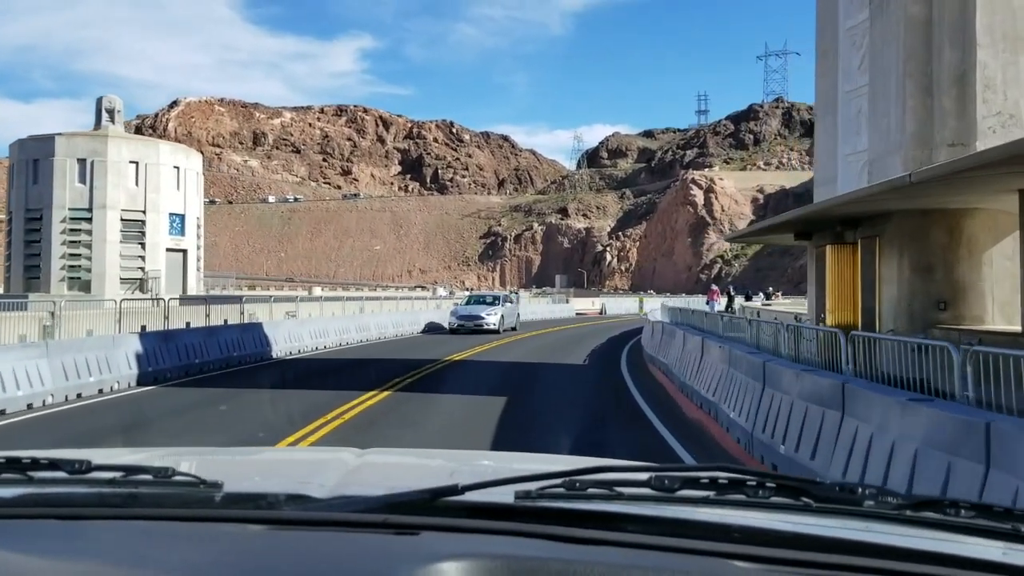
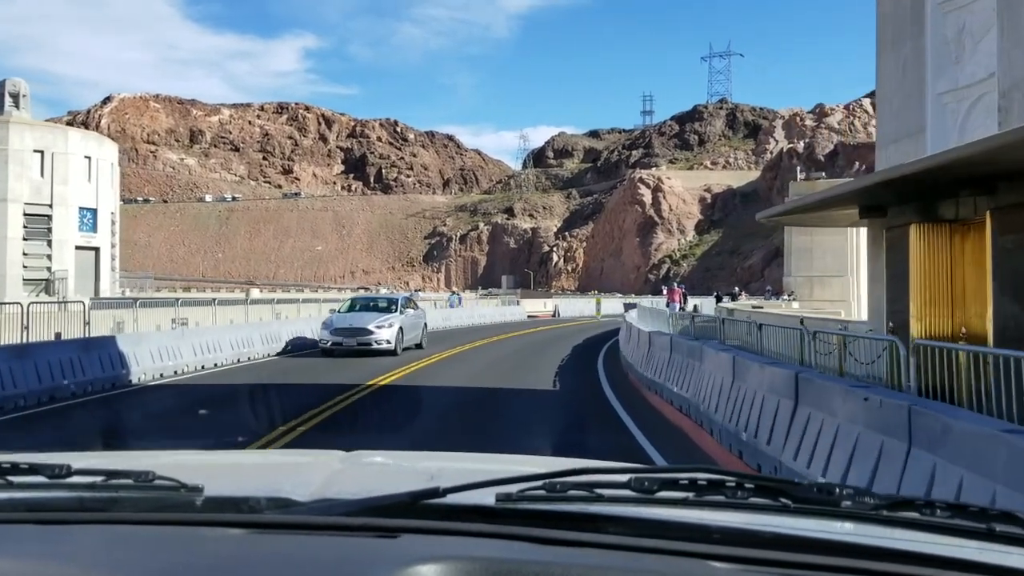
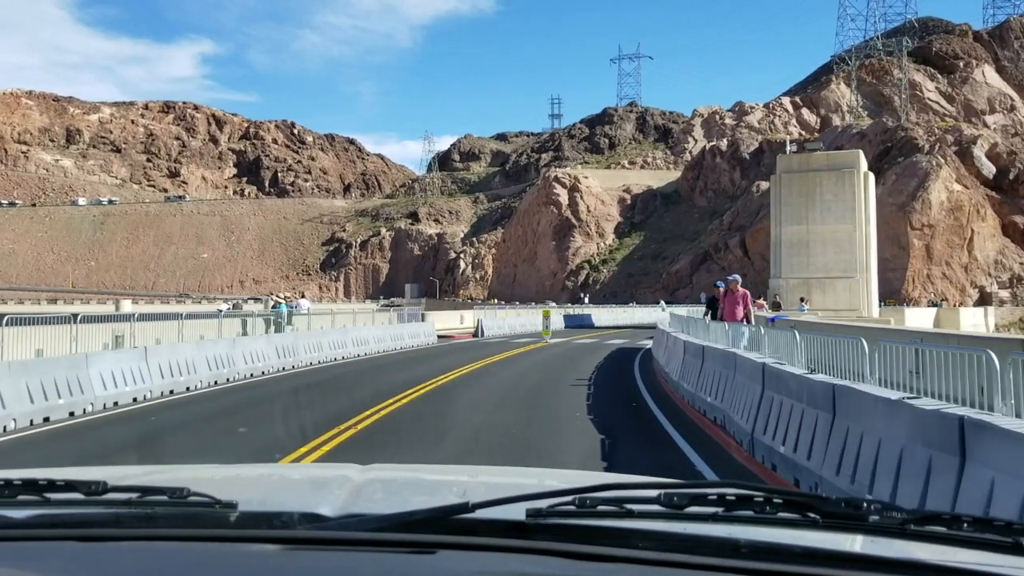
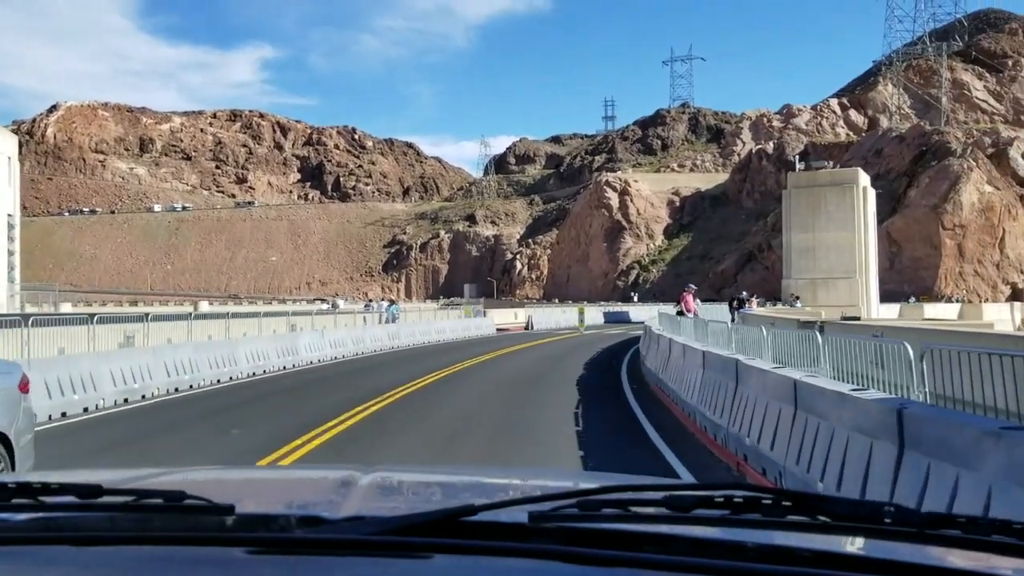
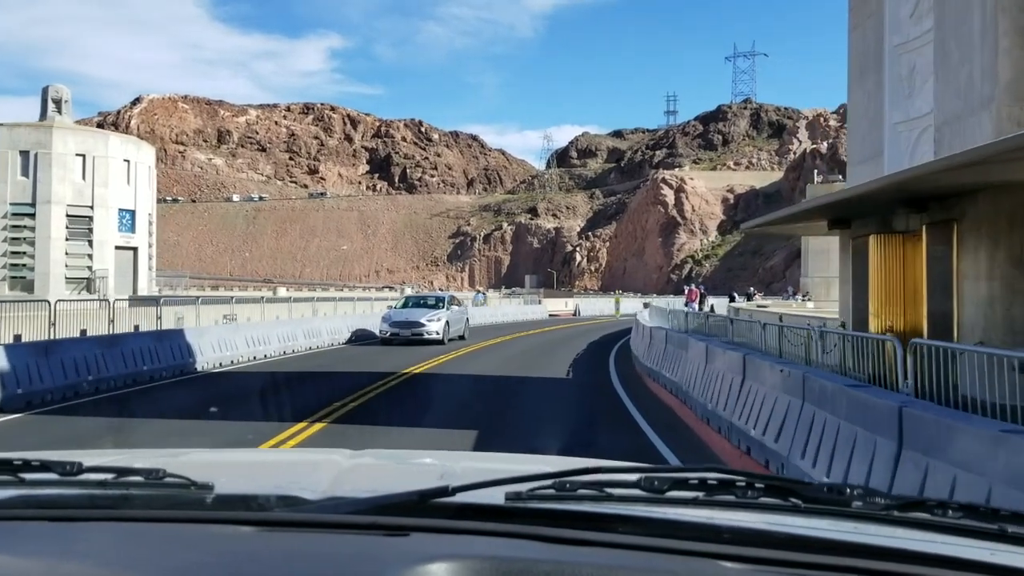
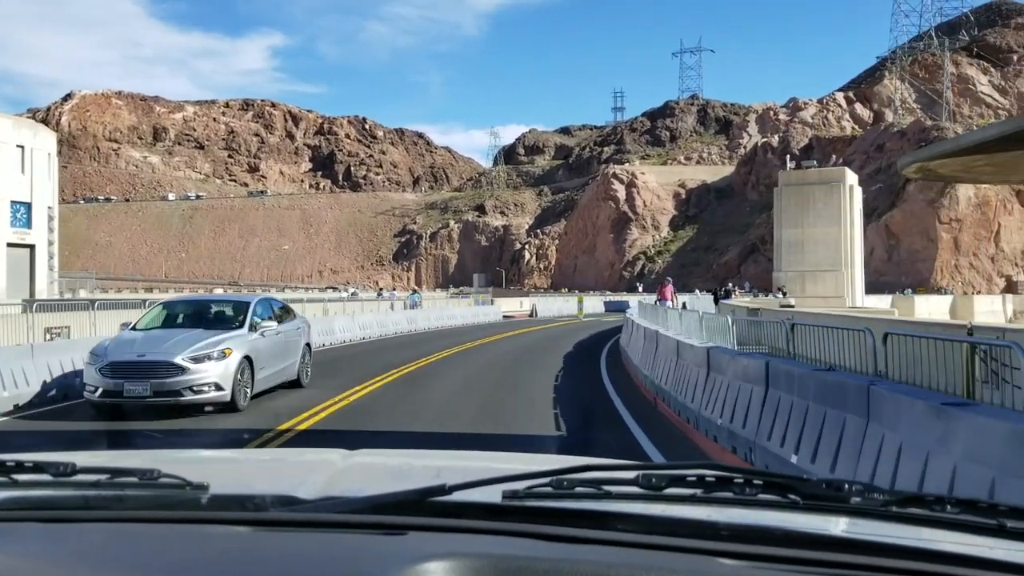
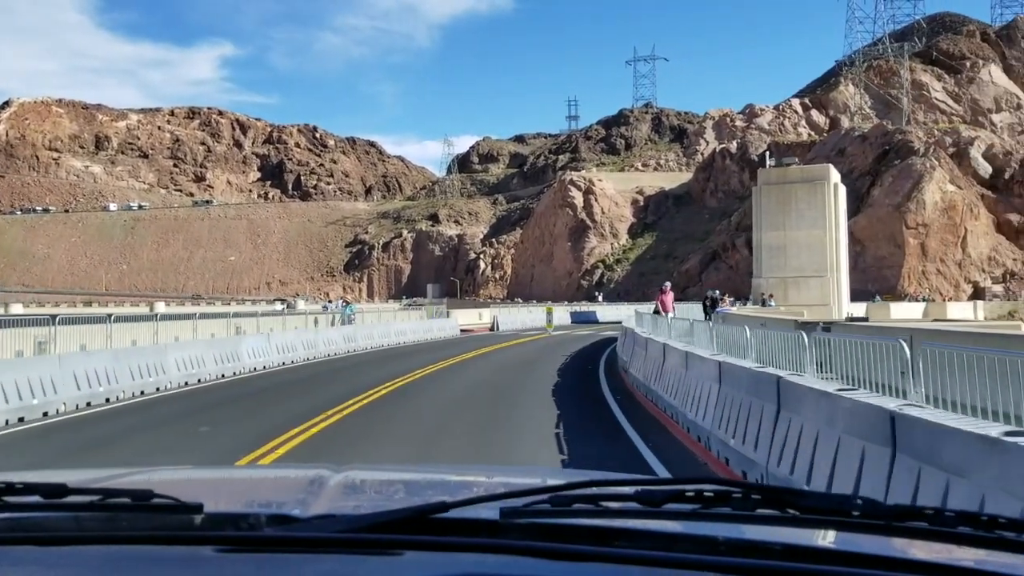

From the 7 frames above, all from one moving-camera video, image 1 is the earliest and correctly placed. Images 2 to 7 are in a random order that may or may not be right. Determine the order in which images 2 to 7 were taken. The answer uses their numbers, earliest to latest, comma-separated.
5, 2, 6, 4, 7, 3
